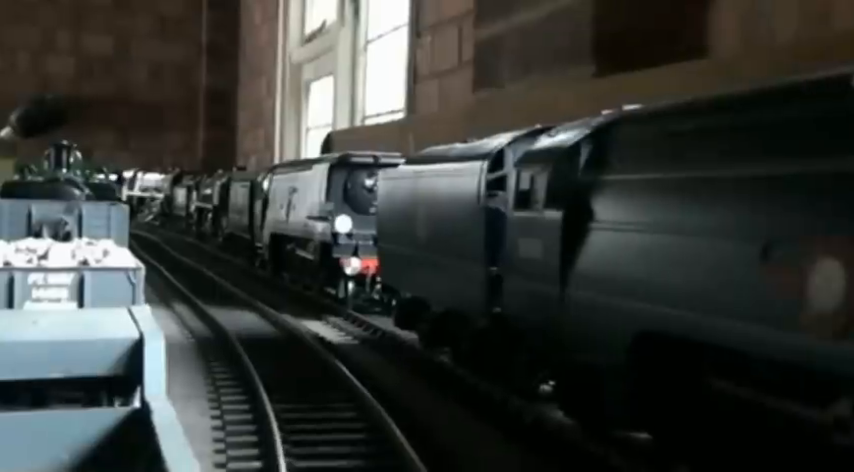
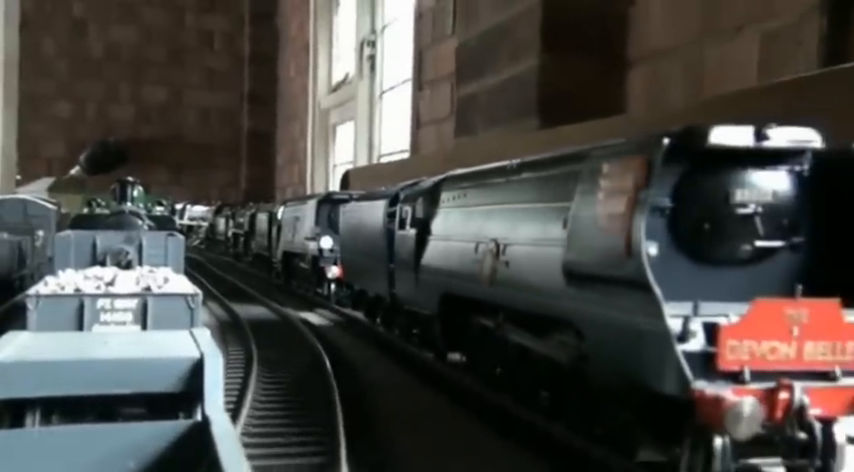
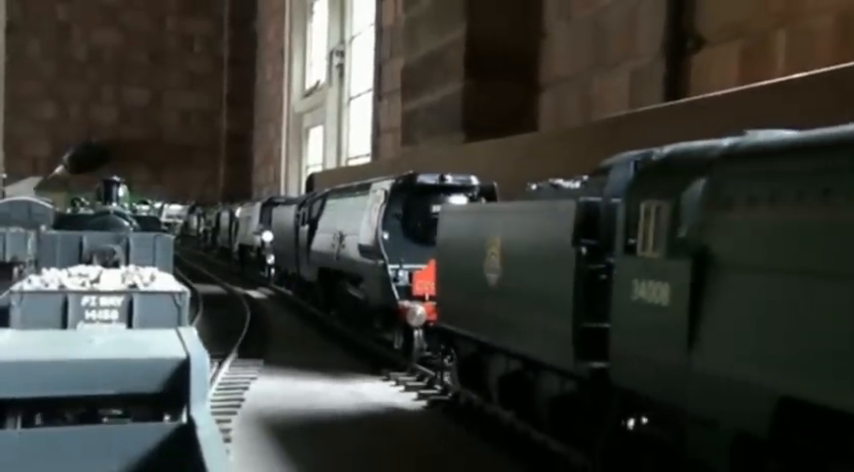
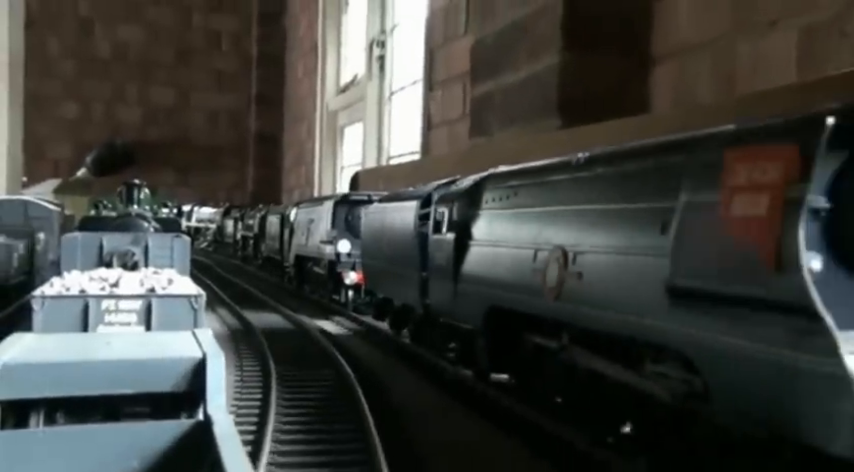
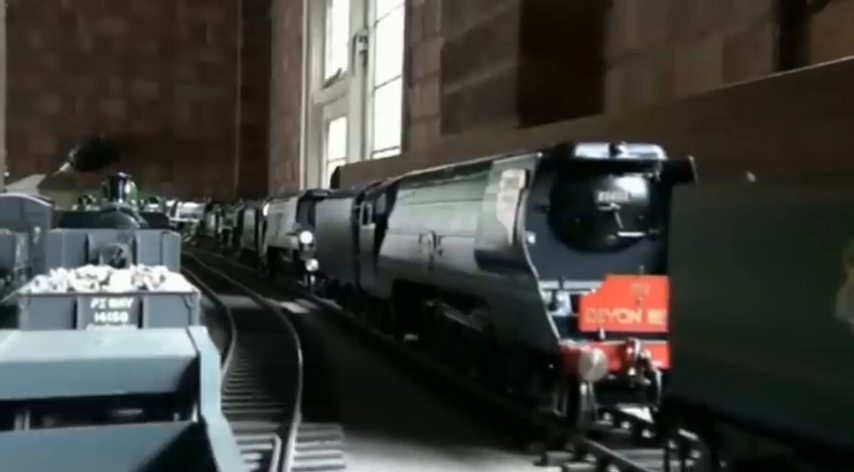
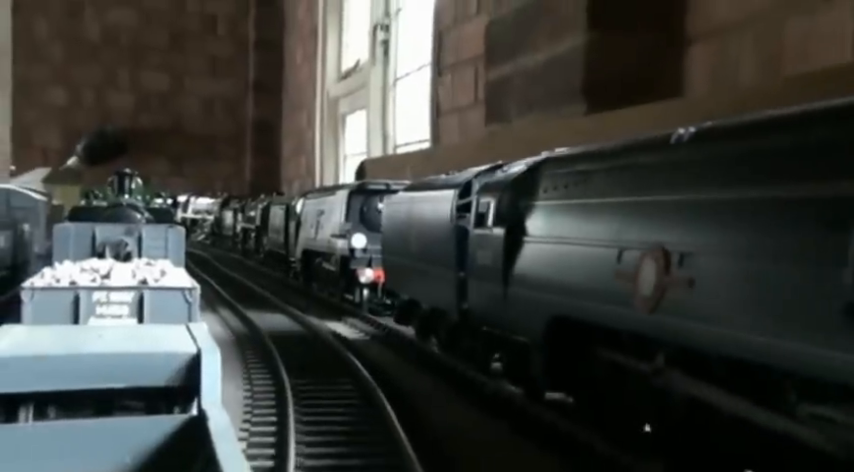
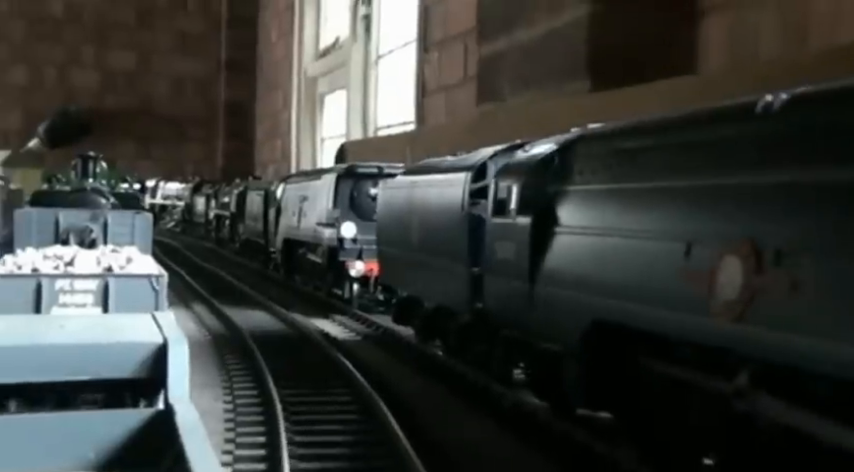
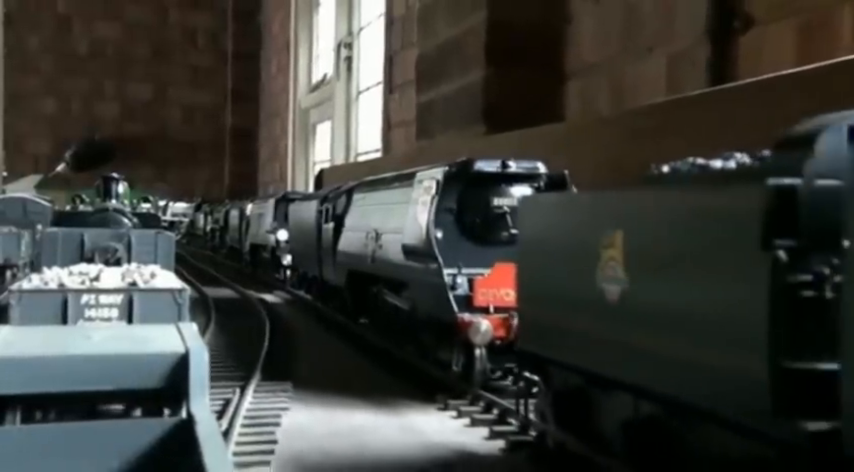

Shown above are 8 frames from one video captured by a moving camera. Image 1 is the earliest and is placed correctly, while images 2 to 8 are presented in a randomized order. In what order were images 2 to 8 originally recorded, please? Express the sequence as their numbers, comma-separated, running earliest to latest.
7, 6, 4, 2, 5, 8, 3
